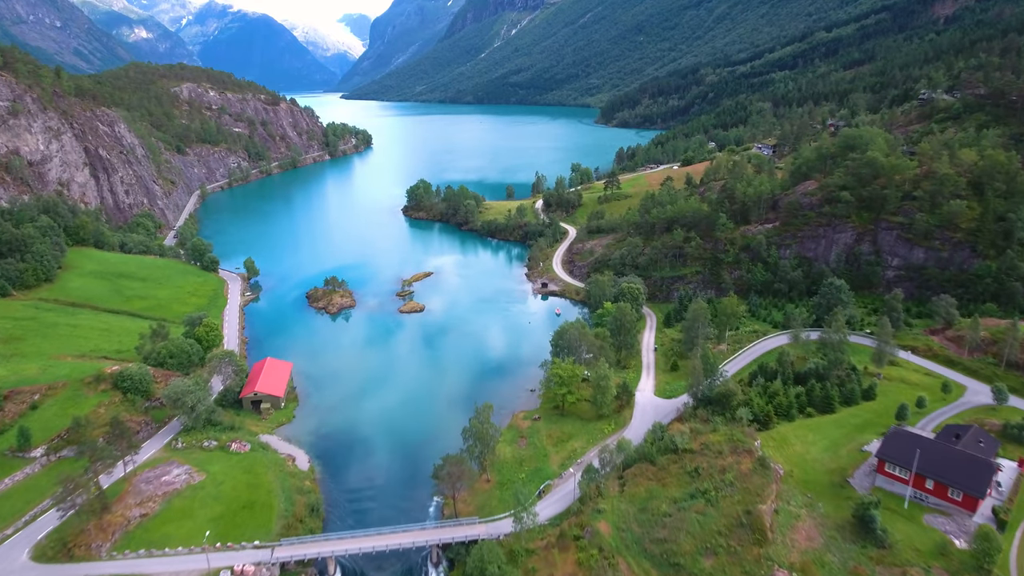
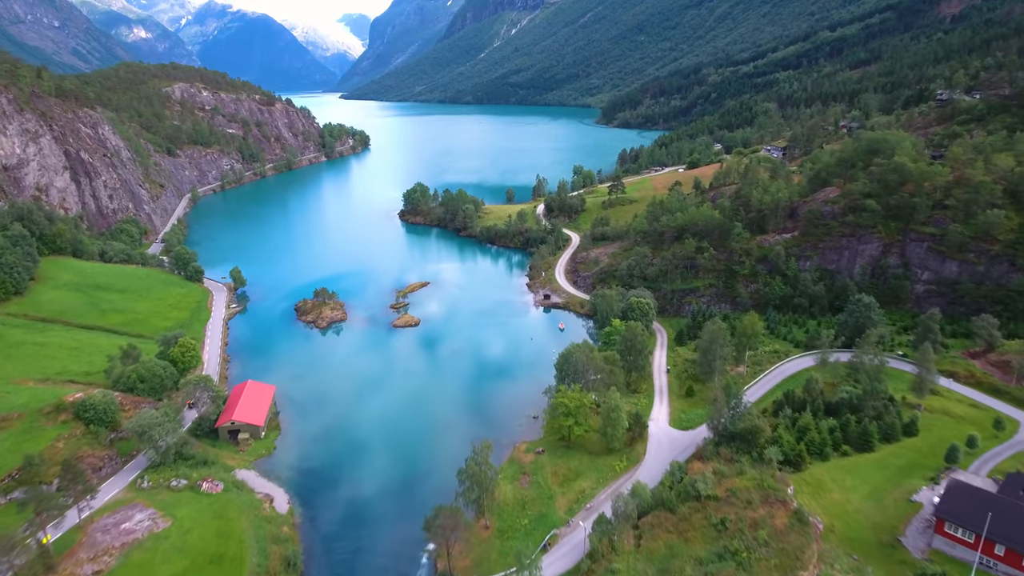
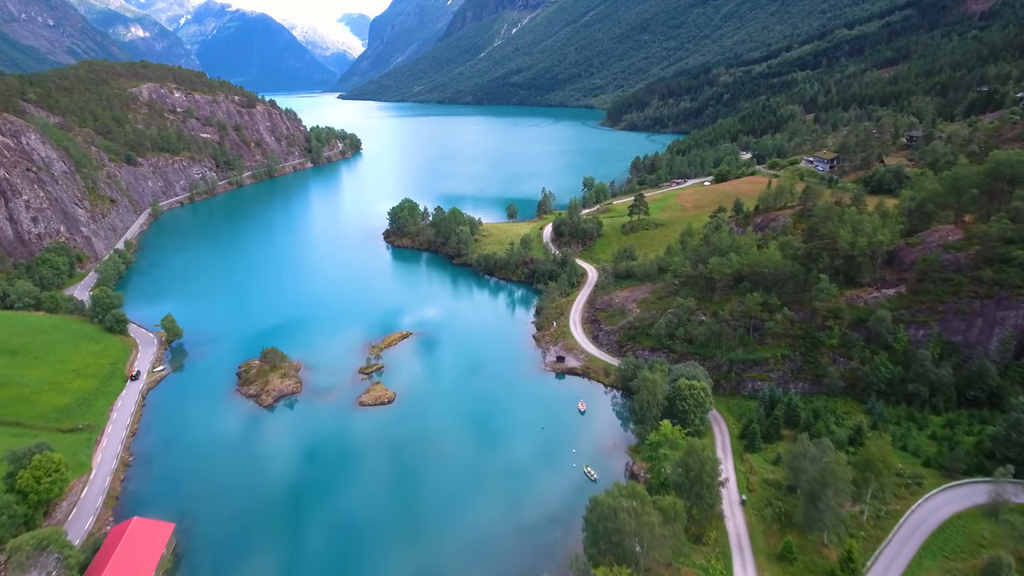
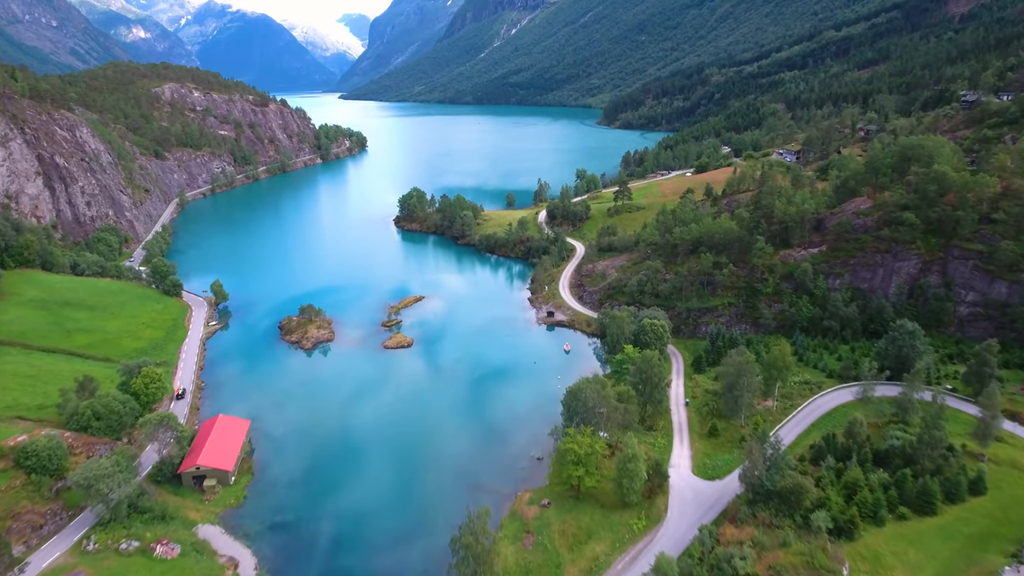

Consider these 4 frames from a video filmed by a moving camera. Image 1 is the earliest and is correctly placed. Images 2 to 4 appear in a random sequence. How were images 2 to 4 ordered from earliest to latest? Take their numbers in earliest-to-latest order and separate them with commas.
2, 4, 3
